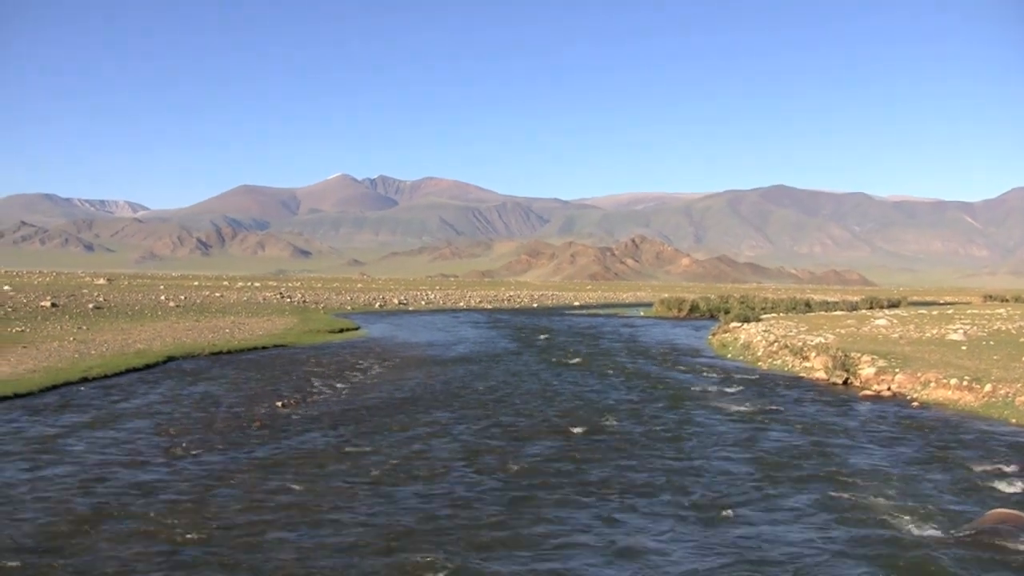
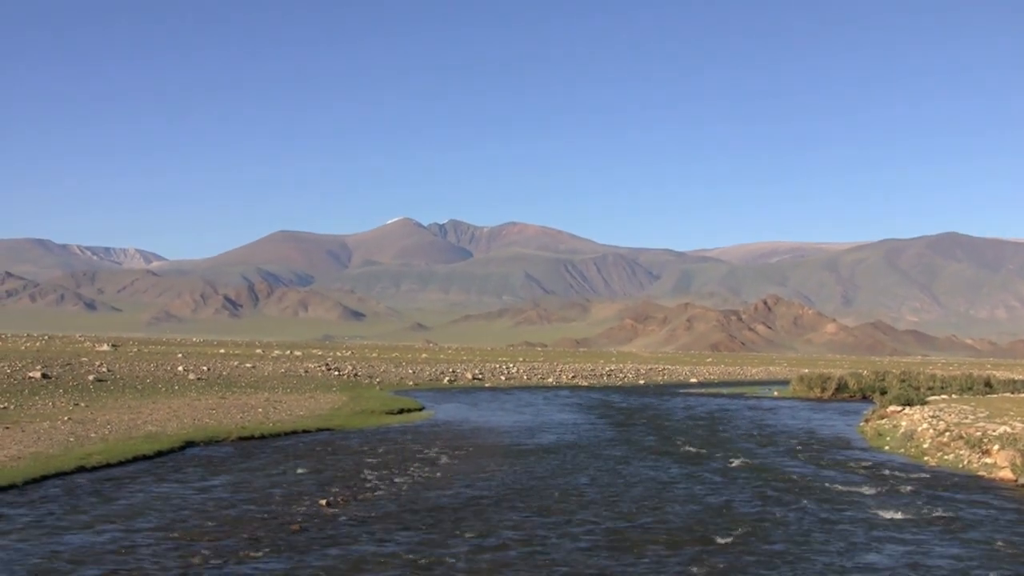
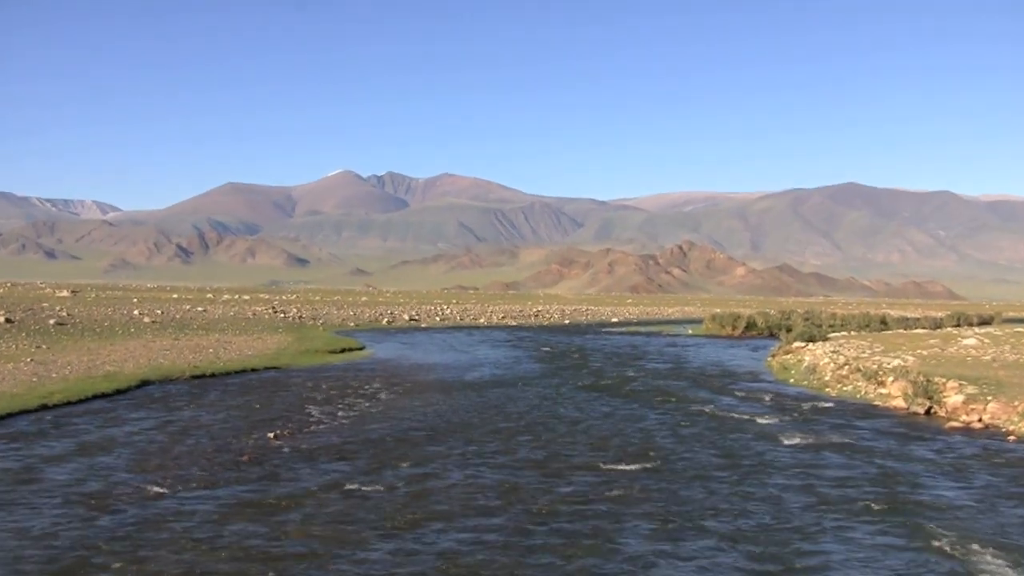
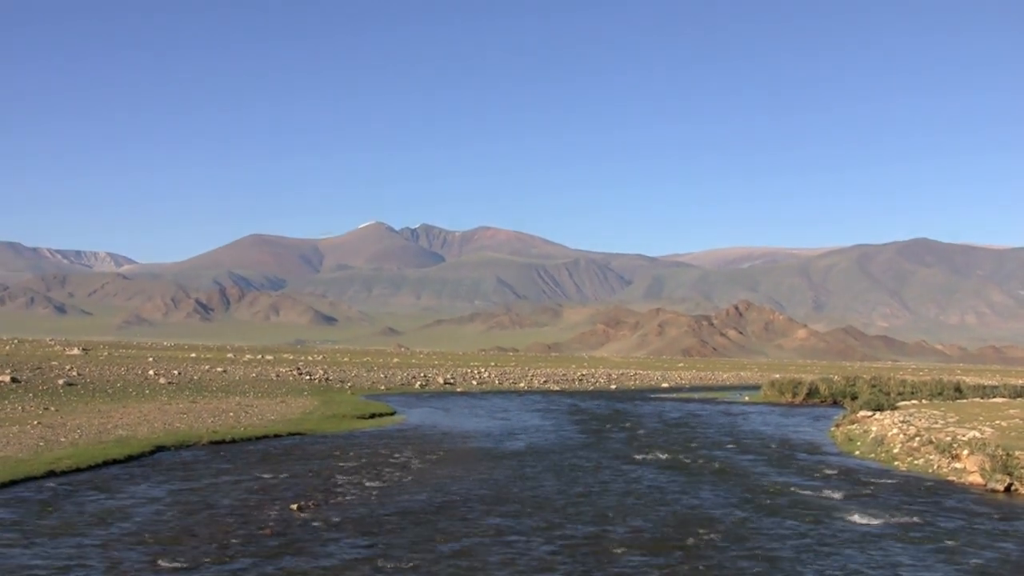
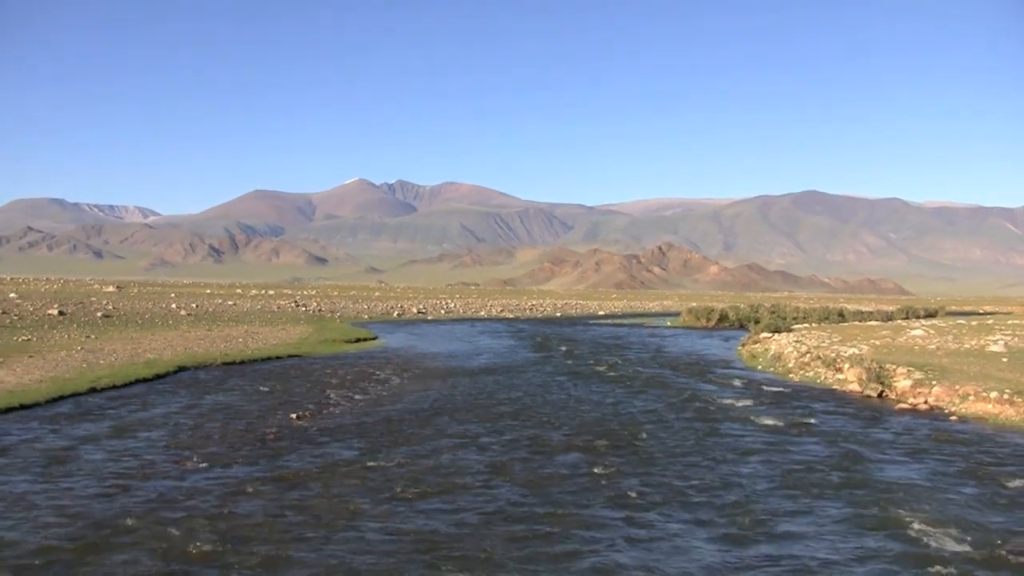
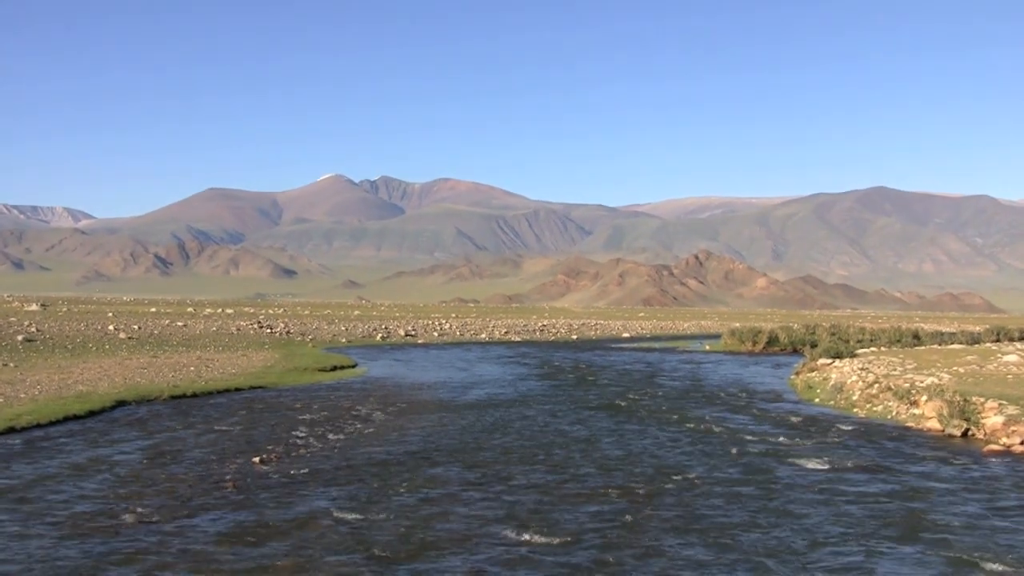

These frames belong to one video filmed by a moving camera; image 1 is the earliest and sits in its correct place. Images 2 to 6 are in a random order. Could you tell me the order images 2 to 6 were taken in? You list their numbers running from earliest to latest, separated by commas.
5, 3, 6, 4, 2
